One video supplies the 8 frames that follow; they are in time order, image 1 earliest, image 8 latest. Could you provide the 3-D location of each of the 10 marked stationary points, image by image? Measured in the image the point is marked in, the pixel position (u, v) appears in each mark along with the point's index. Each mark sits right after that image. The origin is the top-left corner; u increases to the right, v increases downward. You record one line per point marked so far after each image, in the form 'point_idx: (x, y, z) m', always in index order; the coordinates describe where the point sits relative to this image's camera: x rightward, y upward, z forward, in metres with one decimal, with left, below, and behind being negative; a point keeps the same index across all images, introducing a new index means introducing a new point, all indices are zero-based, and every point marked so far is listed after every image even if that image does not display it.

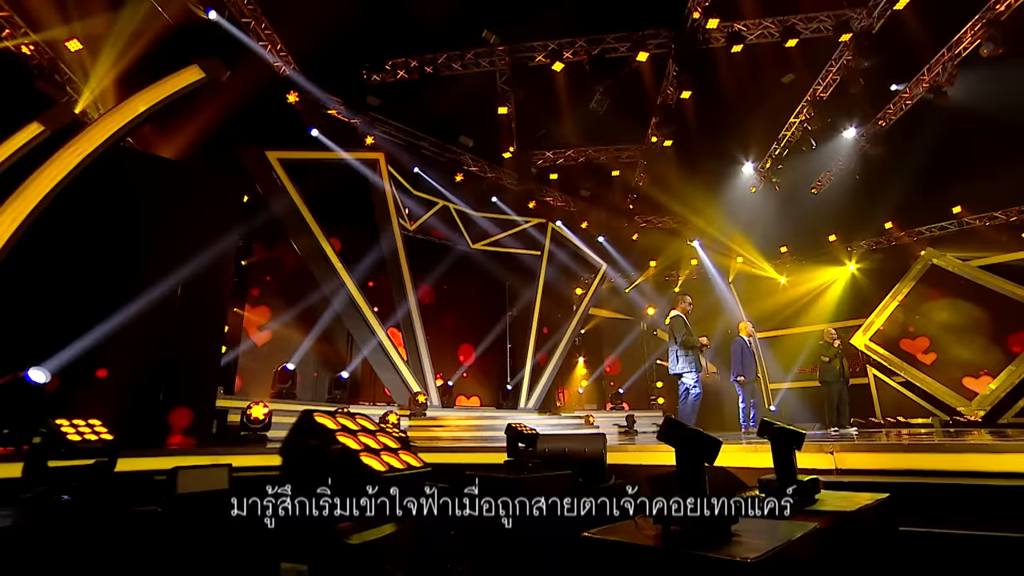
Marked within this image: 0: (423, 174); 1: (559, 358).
0: (-1.6, +2.0, +12.8) m
1: (+0.9, -1.3, +13.8) m
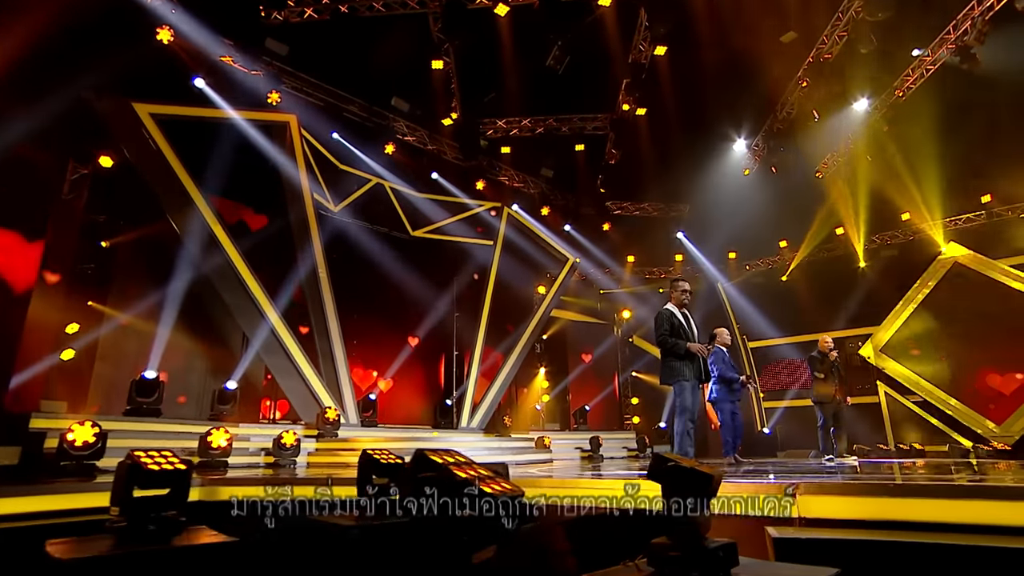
0: (-2.5, +2.1, +10.7) m
1: (0.0, -1.3, +11.6) m
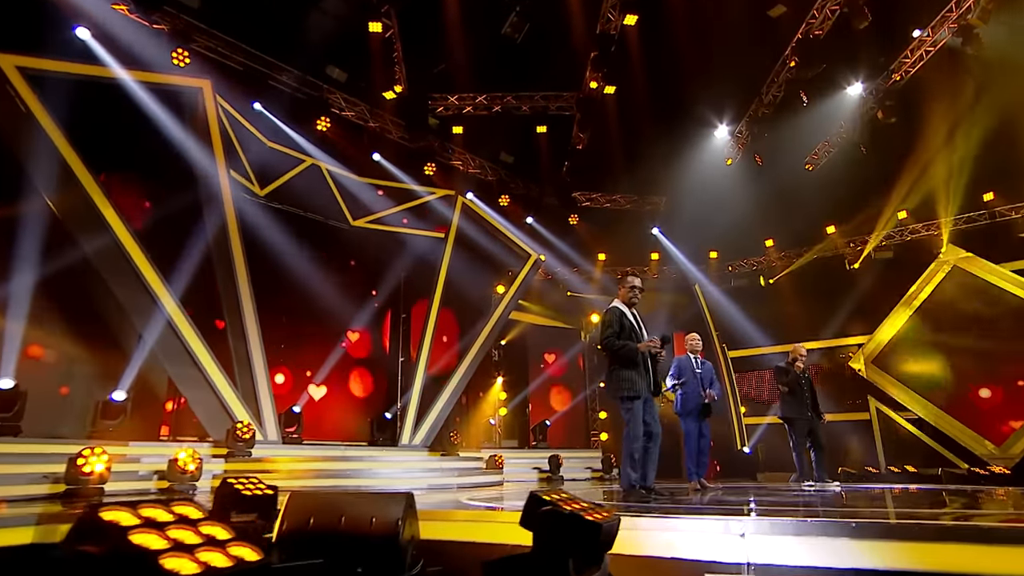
0: (-3.1, +2.2, +9.3) m
1: (-0.7, -1.2, +10.2) m
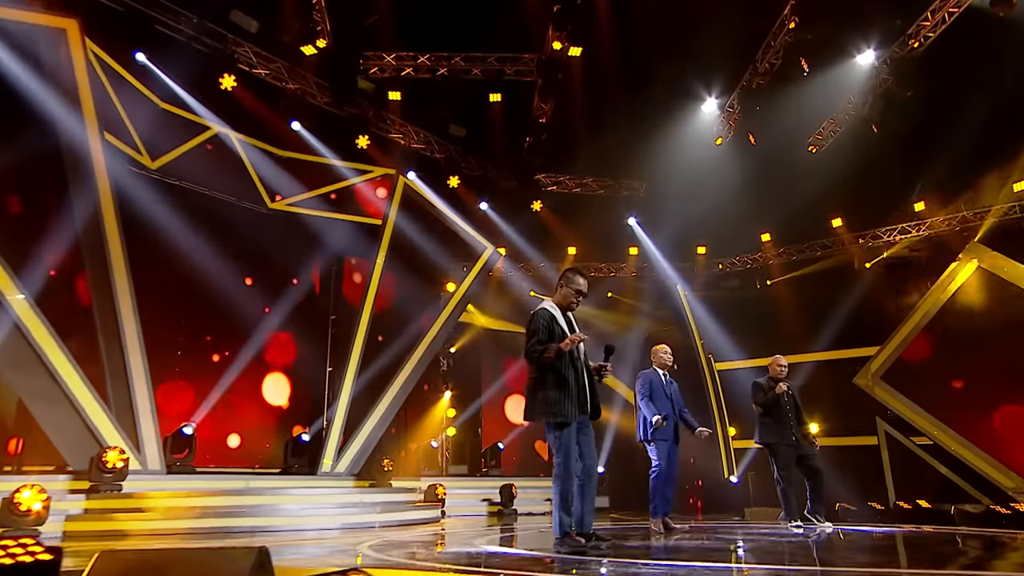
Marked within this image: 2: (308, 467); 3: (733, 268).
0: (-3.7, +2.3, +7.6) m
1: (-1.3, -1.2, +8.6) m
2: (-2.2, -2.0, +8.0) m
3: (+3.4, +0.3, +11.1) m
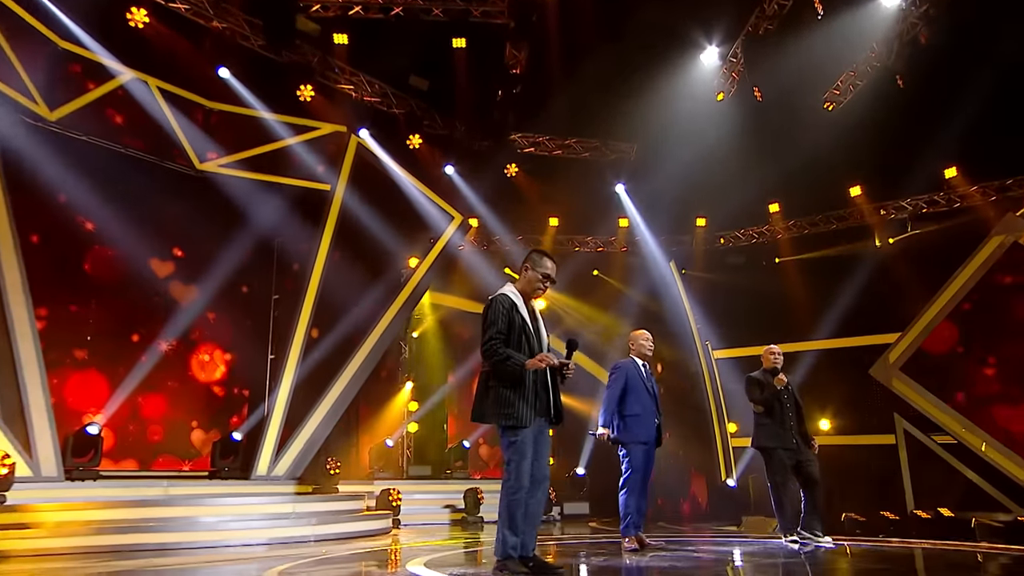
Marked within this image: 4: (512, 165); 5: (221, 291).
0: (-4.0, +2.5, +6.4) m
1: (-1.7, -1.0, +7.5) m
2: (-2.6, -1.7, +7.0) m
3: (+3.1, +0.6, +9.9) m
4: (0.0, +1.6, +9.5) m
5: (-3.3, 0.0, +8.1) m
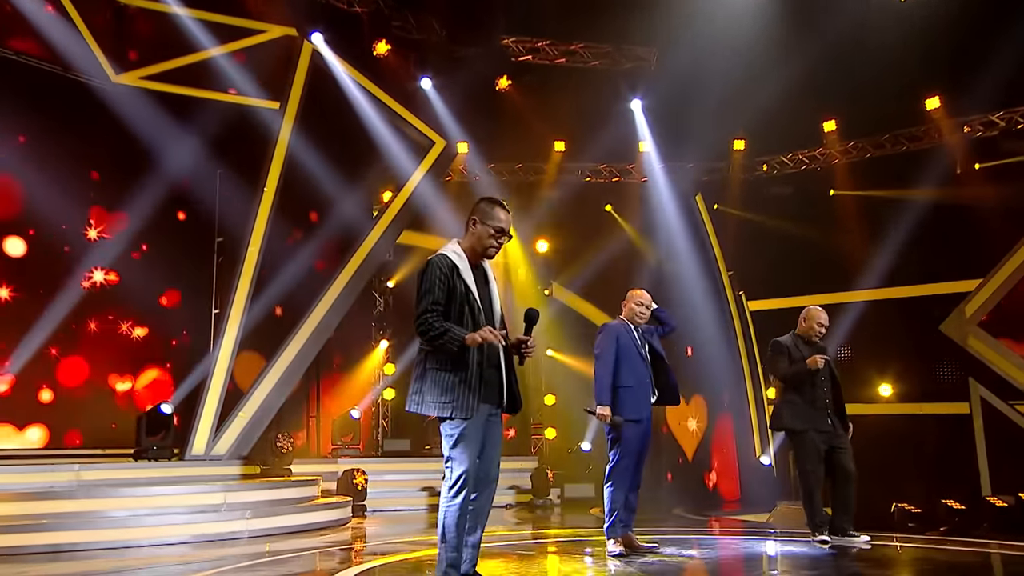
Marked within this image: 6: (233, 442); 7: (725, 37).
0: (-4.2, +2.9, +5.0) m
1: (-1.8, -0.4, +6.3) m
2: (-2.7, -1.3, +5.8) m
3: (+3.0, +1.3, +8.3) m
4: (0.0, +2.3, +7.9) m
5: (-3.4, +0.5, +6.8) m
6: (-2.3, -1.2, +5.9) m
7: (+2.3, +2.6, +7.6) m
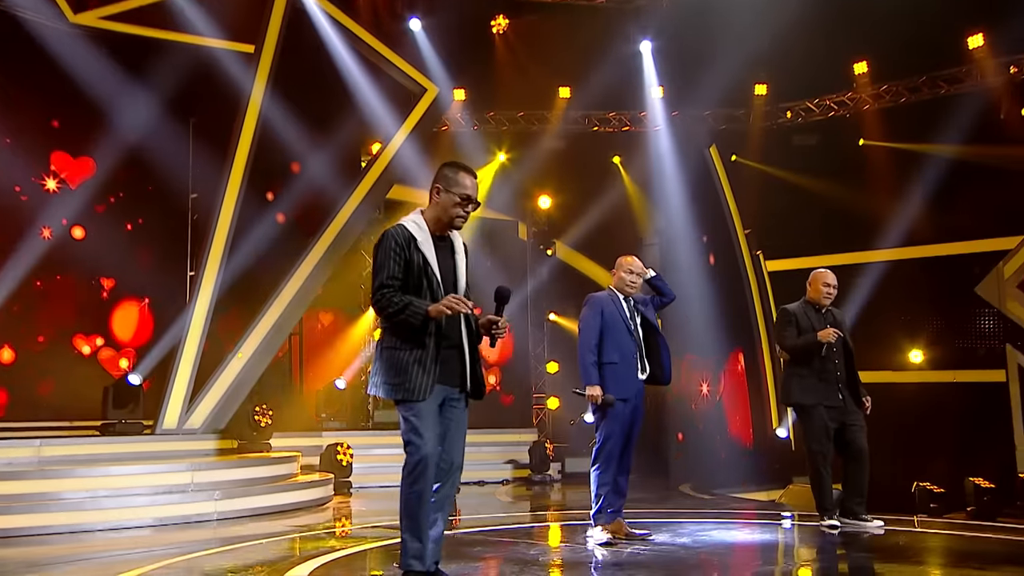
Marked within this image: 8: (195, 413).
0: (-4.2, +3.1, +4.3) m
1: (-1.8, -0.1, +5.8) m
2: (-2.8, -1.0, +5.5) m
3: (+3.1, +1.8, +7.6) m
4: (0.0, +2.7, +7.3) m
5: (-3.4, +0.9, +6.3) m
6: (-2.3, -0.9, +5.5) m
7: (+2.3, +3.0, +6.9) m
8: (-2.4, -0.9, +5.5) m
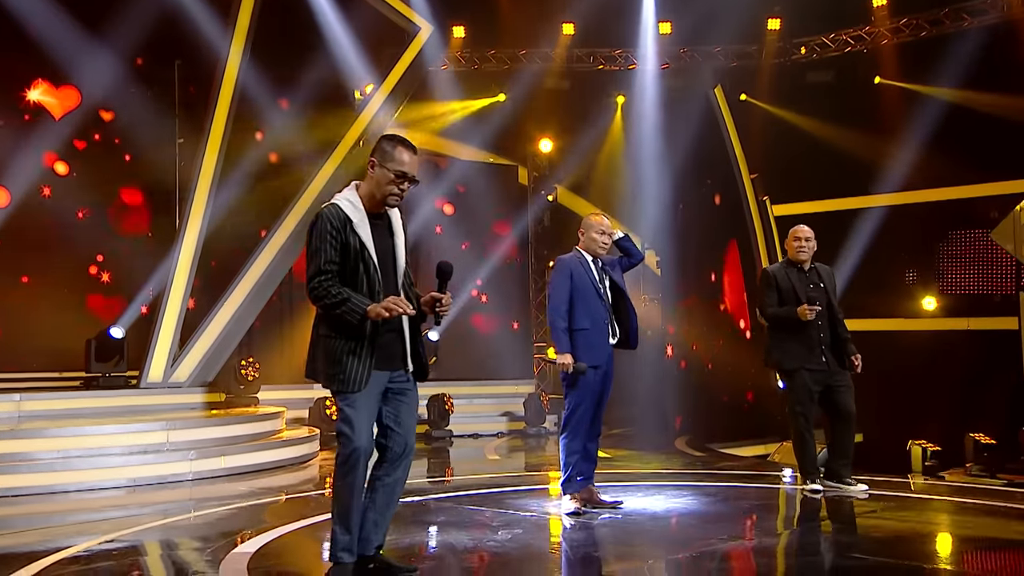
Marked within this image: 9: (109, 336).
0: (-4.3, +3.4, +3.9) m
1: (-1.8, +0.3, +5.6) m
2: (-2.8, -0.6, +5.4) m
3: (+3.0, +2.3, +7.2) m
4: (-0.1, +3.2, +6.8) m
5: (-3.4, +1.3, +6.1) m
6: (-2.4, -0.6, +5.4) m
7: (+2.2, +3.5, +6.4) m
8: (-2.4, -0.6, +5.4) m
9: (-2.9, -0.3, +5.5) m
